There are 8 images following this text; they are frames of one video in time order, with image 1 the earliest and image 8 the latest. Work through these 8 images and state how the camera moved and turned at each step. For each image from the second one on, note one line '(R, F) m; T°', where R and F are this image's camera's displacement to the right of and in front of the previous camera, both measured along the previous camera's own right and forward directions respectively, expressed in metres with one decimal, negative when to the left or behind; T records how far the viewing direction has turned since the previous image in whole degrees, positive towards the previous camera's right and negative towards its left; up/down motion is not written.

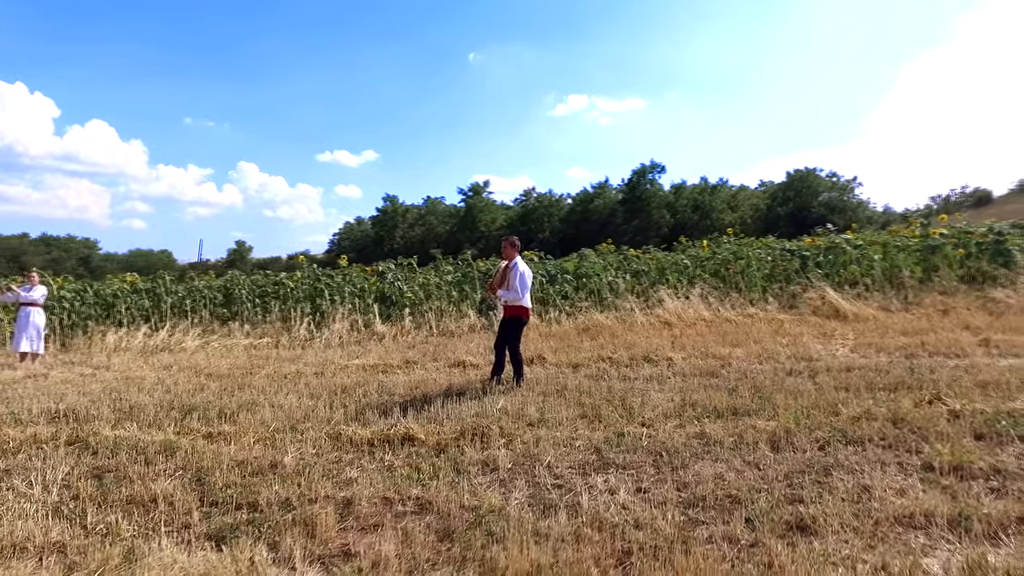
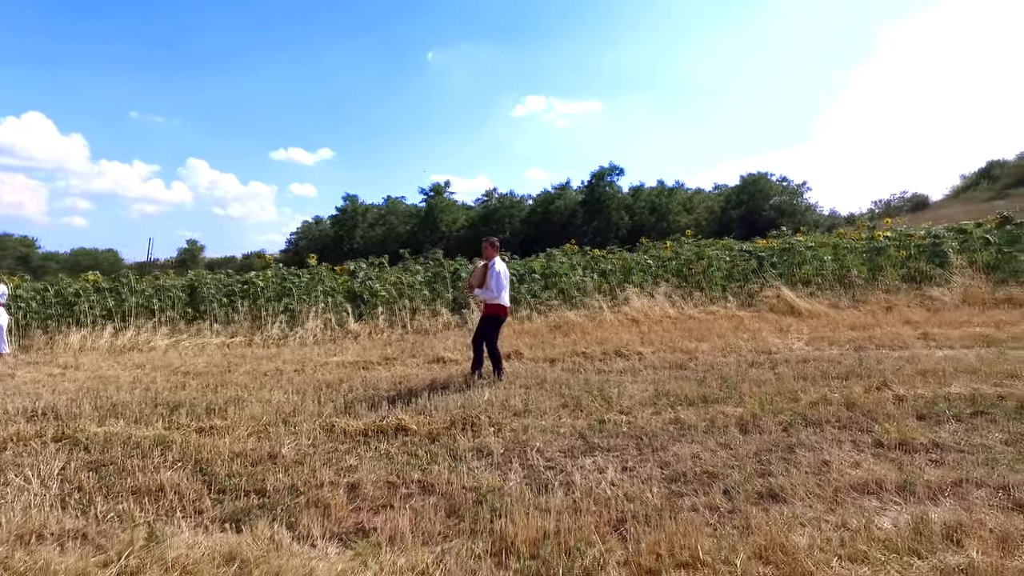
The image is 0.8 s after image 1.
(-0.2, -0.3) m; +4°
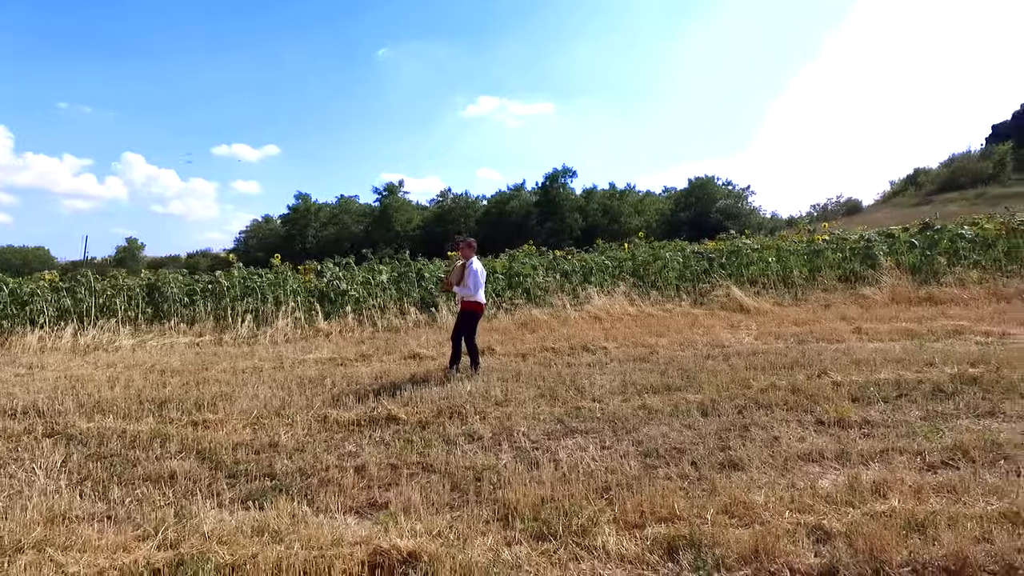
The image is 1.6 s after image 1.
(-0.3, -0.4) m; +5°
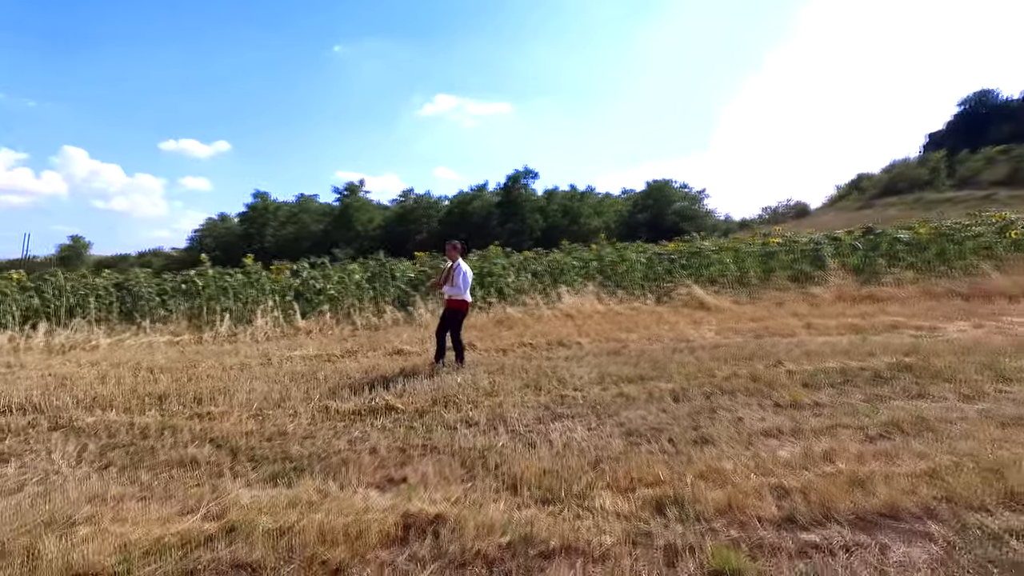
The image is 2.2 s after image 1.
(-0.3, -0.4) m; +4°
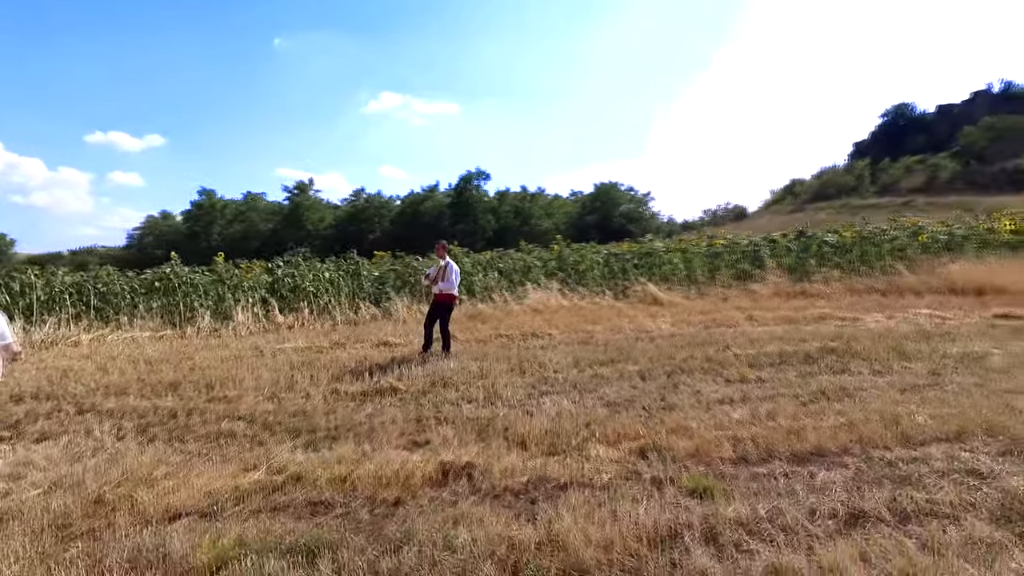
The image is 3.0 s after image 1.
(-0.4, -0.8) m; +5°
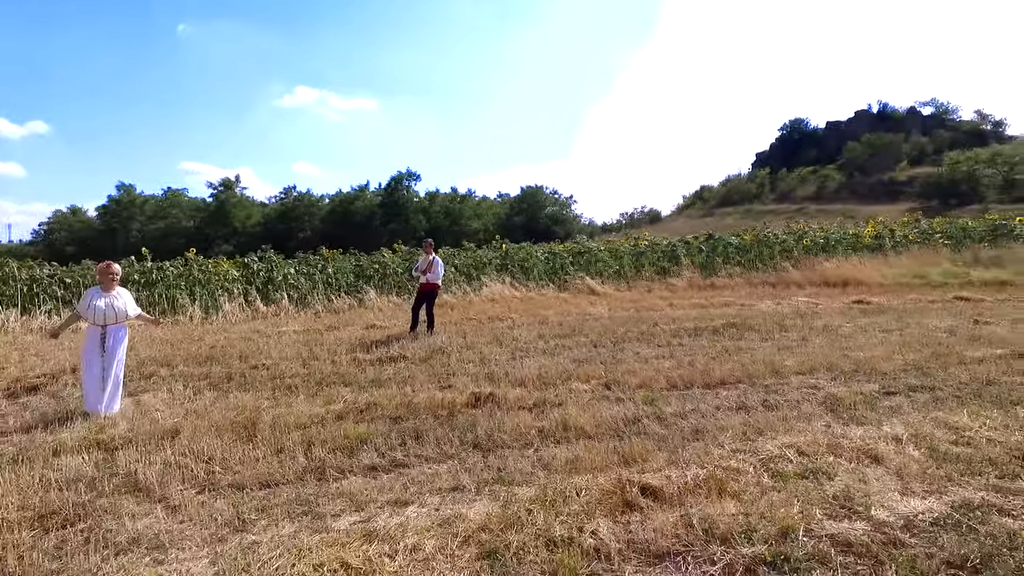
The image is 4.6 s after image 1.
(-0.8, -1.7) m; +7°
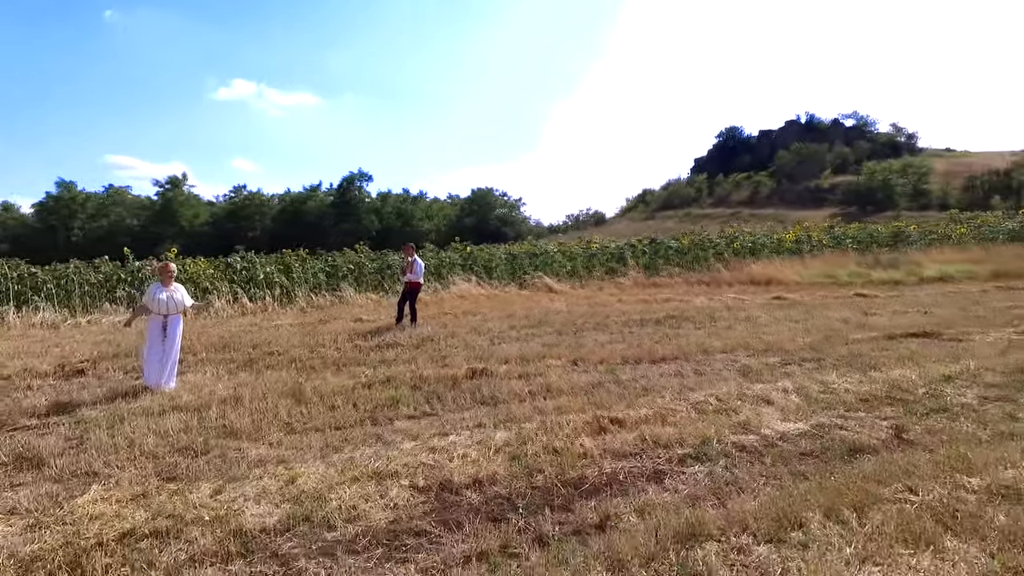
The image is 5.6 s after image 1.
(-0.5, -1.4) m; +5°
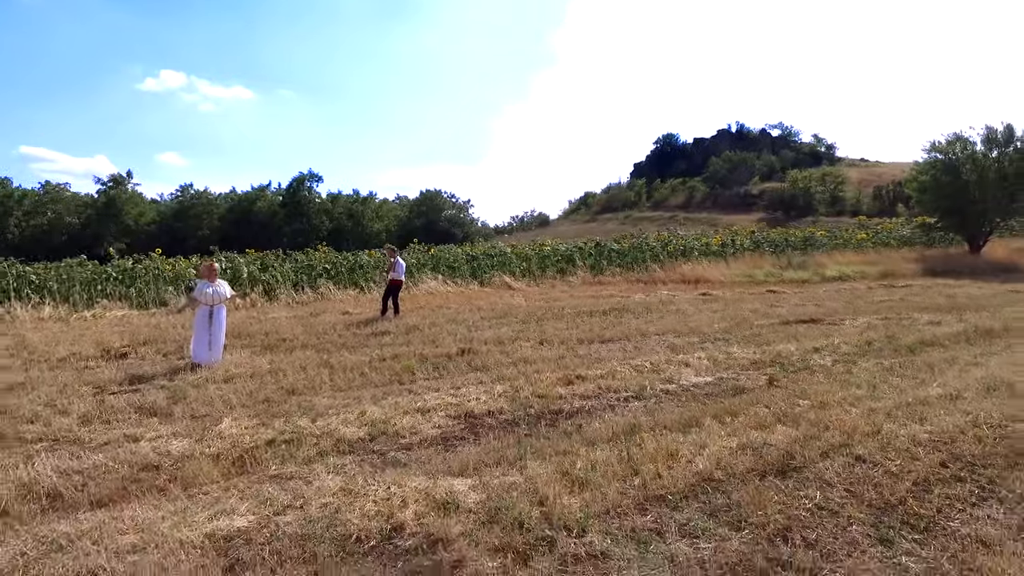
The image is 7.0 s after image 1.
(-0.6, -1.8) m; +5°
